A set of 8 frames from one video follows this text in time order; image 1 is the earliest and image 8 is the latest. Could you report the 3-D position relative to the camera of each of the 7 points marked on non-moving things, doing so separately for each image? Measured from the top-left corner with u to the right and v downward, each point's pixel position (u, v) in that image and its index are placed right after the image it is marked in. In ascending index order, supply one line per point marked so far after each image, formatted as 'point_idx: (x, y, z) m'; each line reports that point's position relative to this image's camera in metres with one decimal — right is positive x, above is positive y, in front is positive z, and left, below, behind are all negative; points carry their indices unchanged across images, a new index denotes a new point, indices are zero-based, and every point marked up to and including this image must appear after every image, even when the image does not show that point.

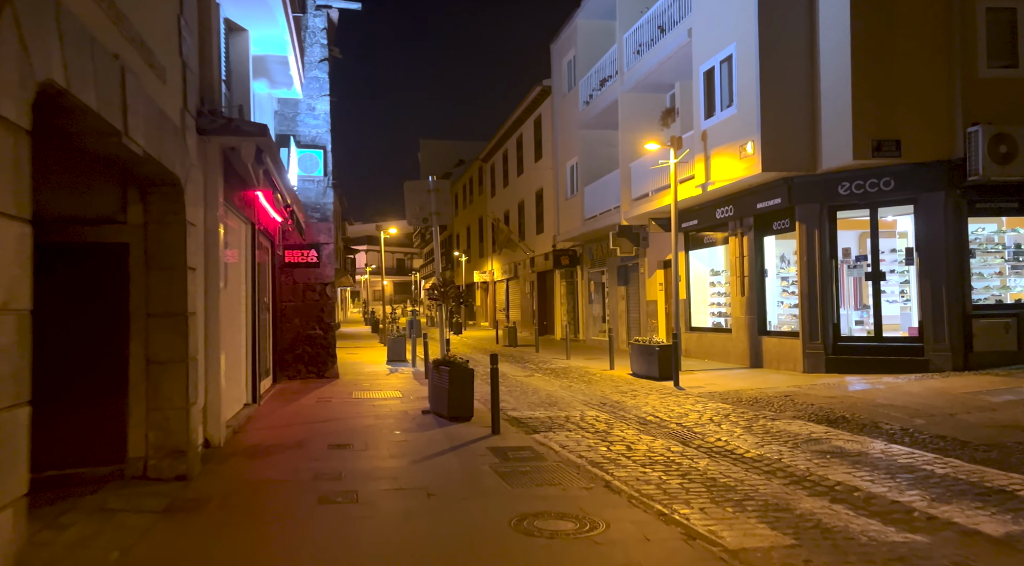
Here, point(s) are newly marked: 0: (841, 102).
0: (+5.7, +3.1, +14.2) m
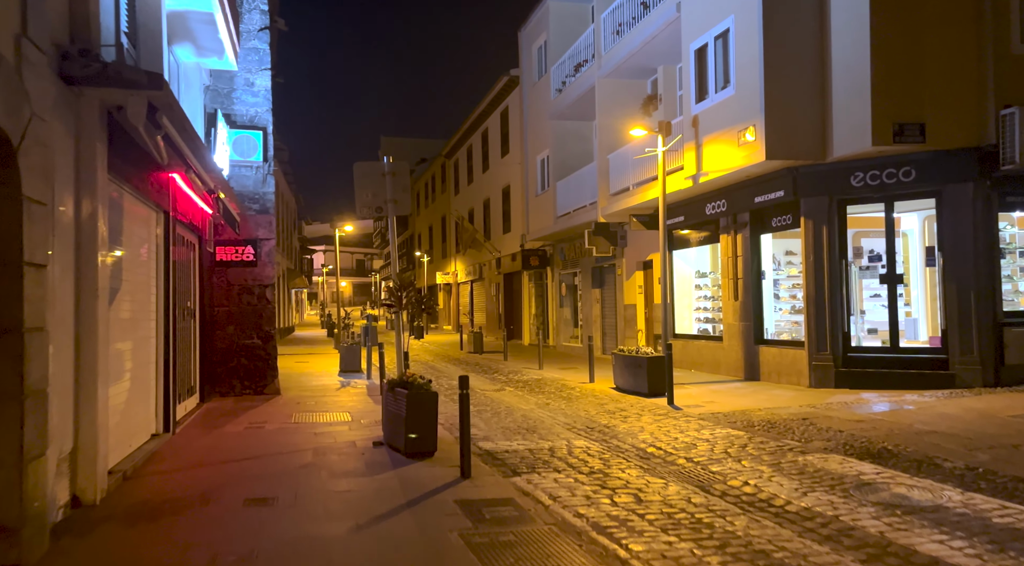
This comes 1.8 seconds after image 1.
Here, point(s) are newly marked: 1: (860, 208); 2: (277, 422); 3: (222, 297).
0: (+5.3, +3.0, +12.5) m
1: (+5.8, +1.2, +13.5) m
2: (-3.2, -1.9, +11.0) m
3: (-4.8, -0.2, +13.6) m
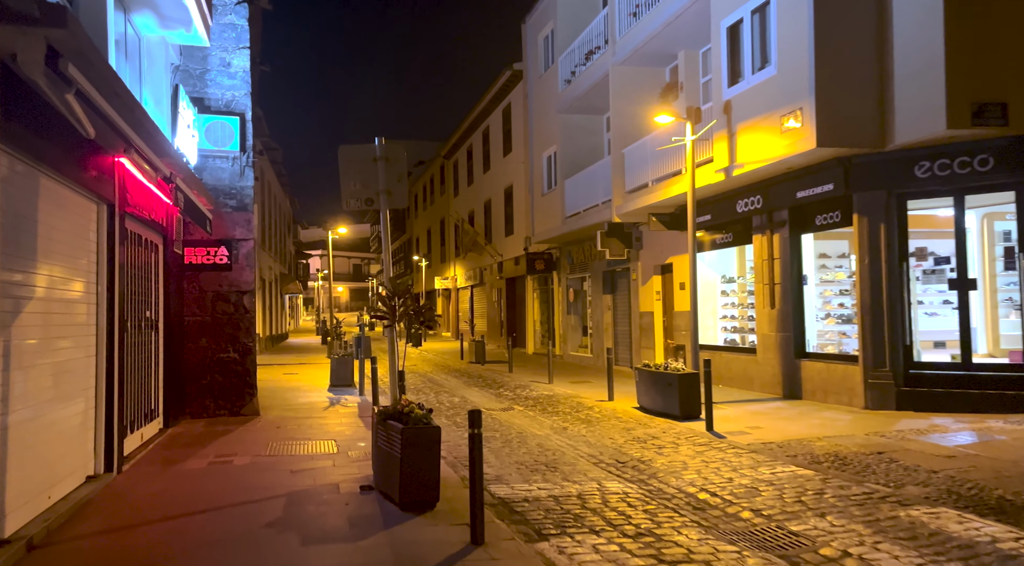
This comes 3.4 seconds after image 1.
0: (+5.4, +3.0, +10.8) m
1: (+5.9, +1.1, +11.9) m
2: (-3.0, -1.9, +9.3) m
3: (-4.6, -0.3, +11.9) m
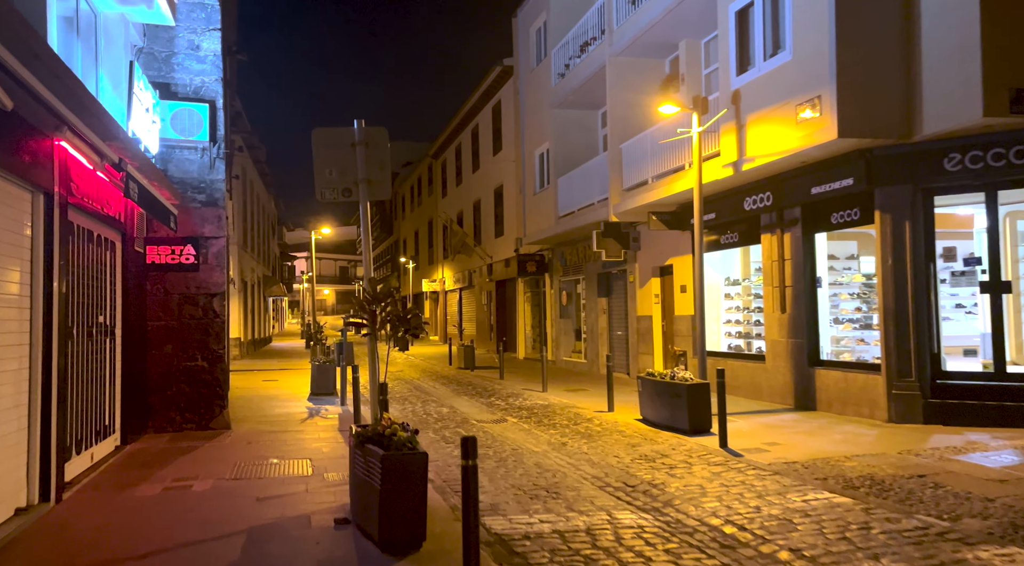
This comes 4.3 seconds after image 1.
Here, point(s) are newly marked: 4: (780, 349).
0: (+5.4, +2.9, +9.9) m
1: (+5.8, +1.1, +11.0) m
2: (-3.0, -2.0, +8.3) m
3: (-4.7, -0.4, +10.9) m
4: (+4.3, -1.1, +13.1) m
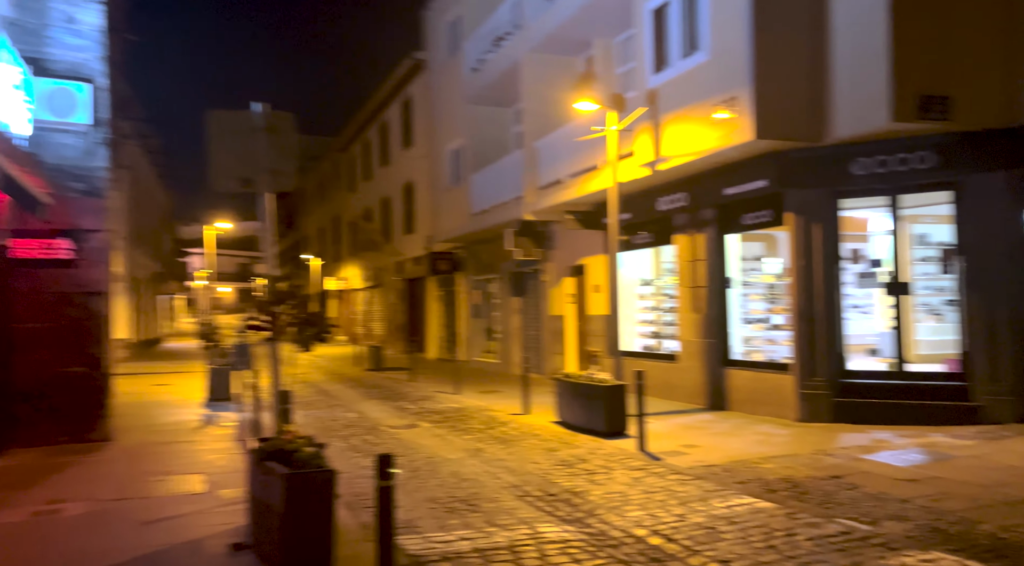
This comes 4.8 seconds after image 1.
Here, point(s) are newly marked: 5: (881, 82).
0: (+4.3, +2.9, +10.1) m
1: (+4.7, +1.1, +11.2) m
2: (-3.8, -2.0, +7.5) m
3: (-5.8, -0.3, +9.9) m
4: (+2.9, -1.1, +13.1) m
5: (+4.4, +2.4, +9.9) m
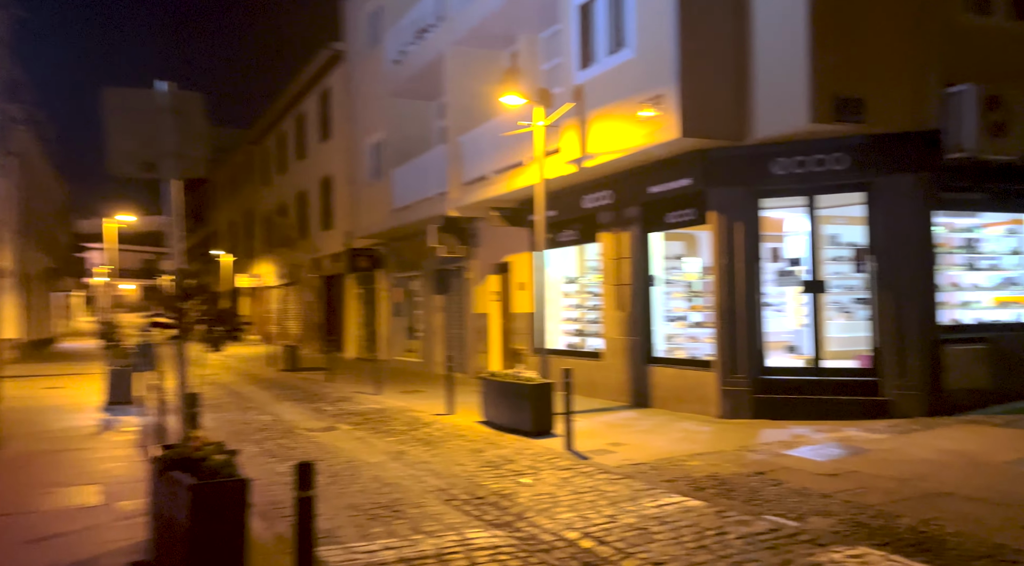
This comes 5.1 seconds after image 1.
0: (+3.4, +2.9, +10.3) m
1: (+3.7, +1.1, +11.4) m
2: (-4.5, -1.9, +6.9) m
3: (-6.7, -0.3, +9.1) m
4: (+1.7, -1.0, +13.2) m
5: (+3.5, +2.5, +10.0) m
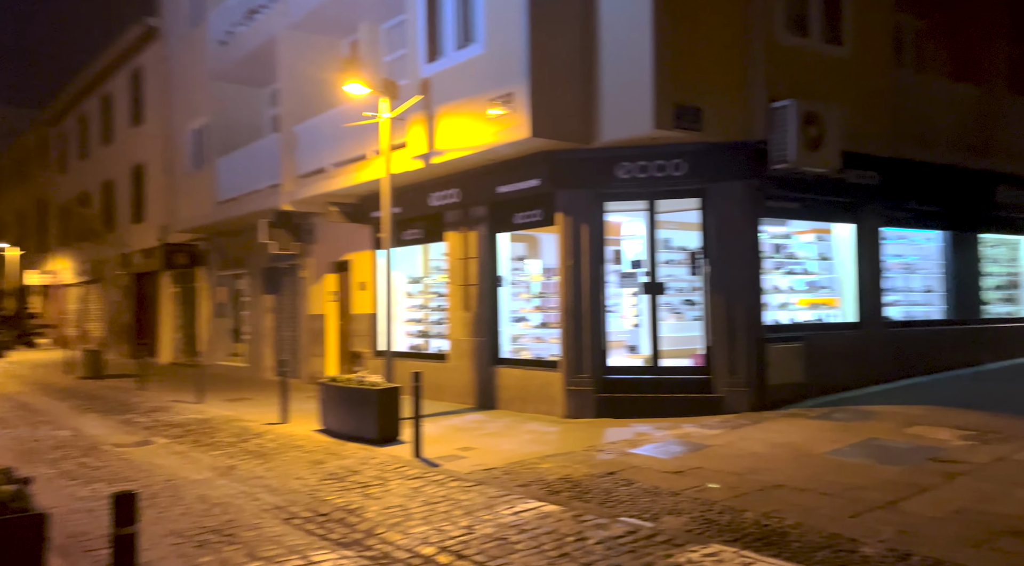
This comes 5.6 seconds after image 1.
0: (+1.5, +2.9, +10.4) m
1: (+1.5, +1.1, +11.6) m
2: (-5.5, -1.9, +5.5) m
3: (-8.1, -0.2, +7.2) m
4: (-0.8, -1.0, +12.9) m
5: (+1.7, +2.4, +10.3) m
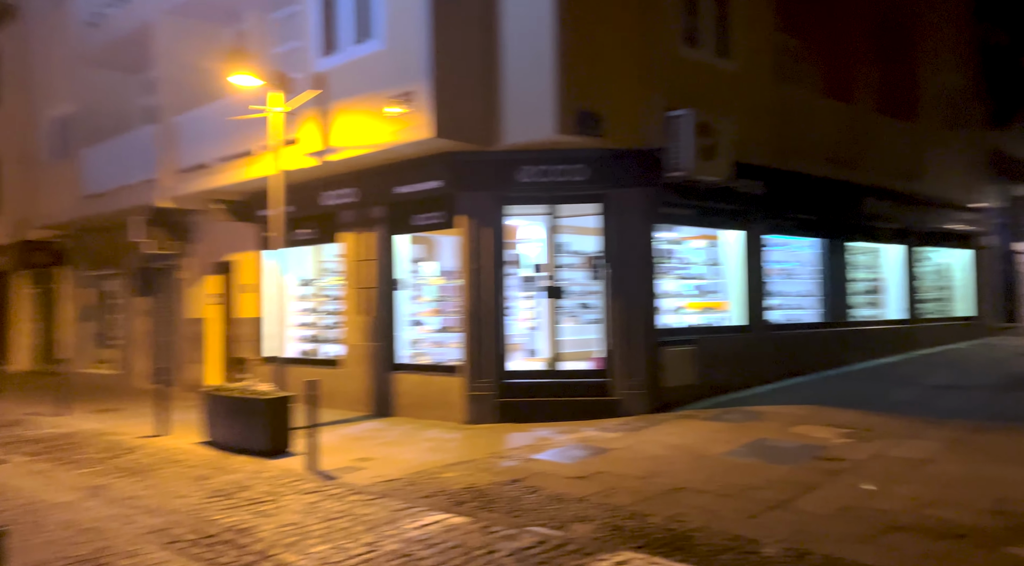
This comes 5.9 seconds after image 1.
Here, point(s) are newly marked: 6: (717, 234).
0: (+0.3, +2.9, +10.4) m
1: (+0.1, +1.1, +11.5) m
2: (-6.0, -1.9, +4.5) m
3: (-8.8, -0.2, +5.8) m
4: (-2.4, -1.1, +12.5) m
5: (+0.5, +2.4, +10.2) m
6: (+3.4, +0.8, +13.3) m
